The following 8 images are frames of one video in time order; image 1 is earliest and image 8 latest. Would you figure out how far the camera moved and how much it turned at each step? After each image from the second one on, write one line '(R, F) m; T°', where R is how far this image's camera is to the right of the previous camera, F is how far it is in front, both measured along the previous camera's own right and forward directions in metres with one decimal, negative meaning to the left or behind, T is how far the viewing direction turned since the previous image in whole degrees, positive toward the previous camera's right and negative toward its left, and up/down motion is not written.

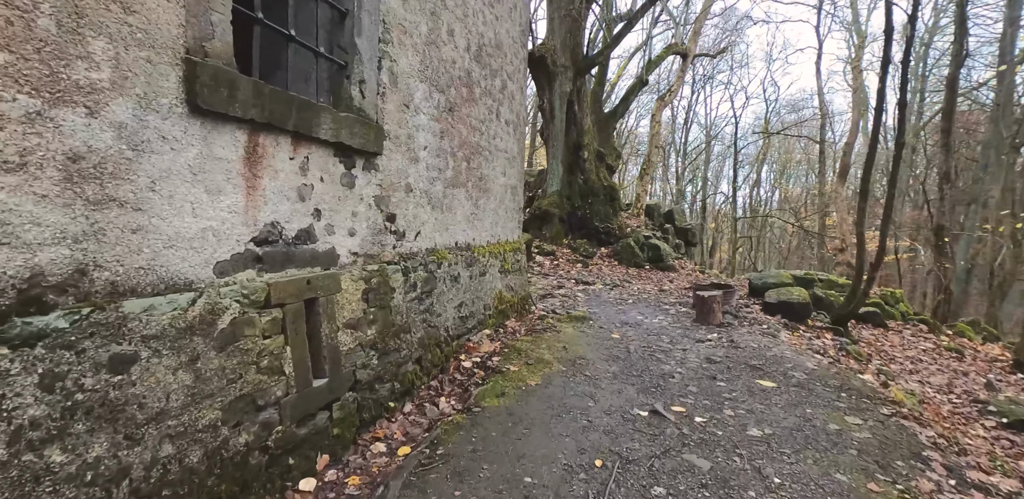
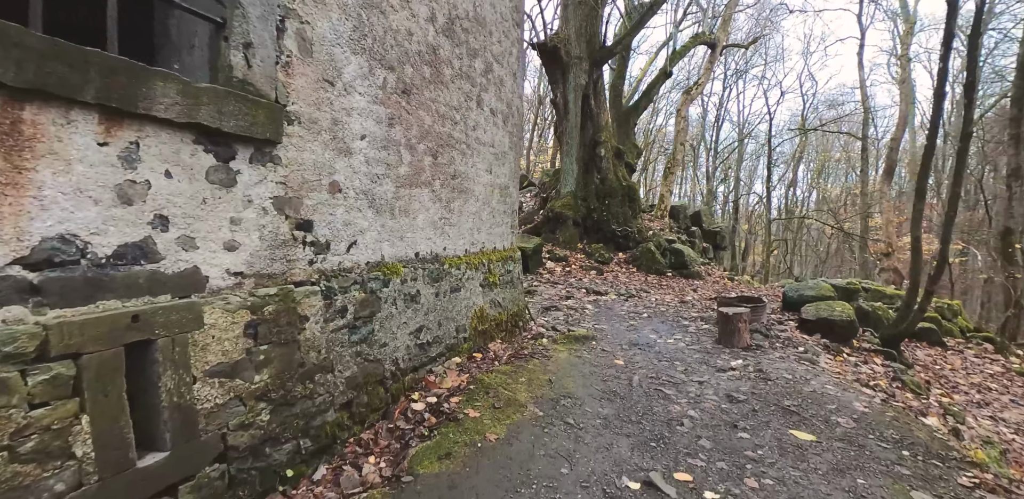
(+0.6, +1.2) m; -3°
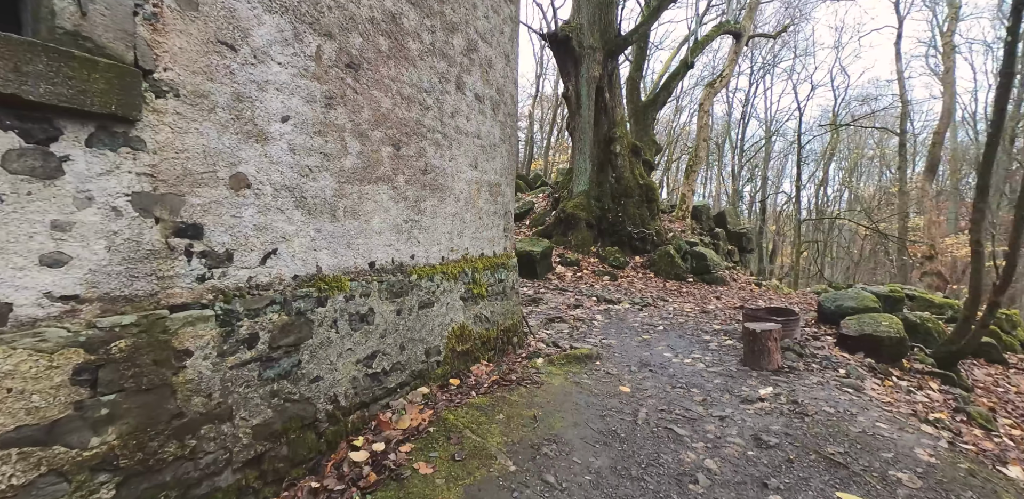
(+0.4, +1.0) m; -3°
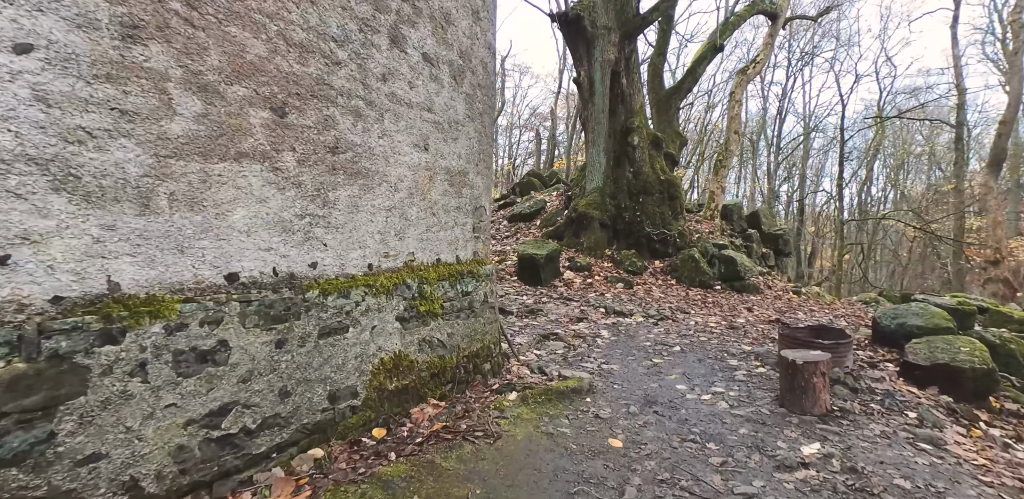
(+0.7, +1.4) m; -3°
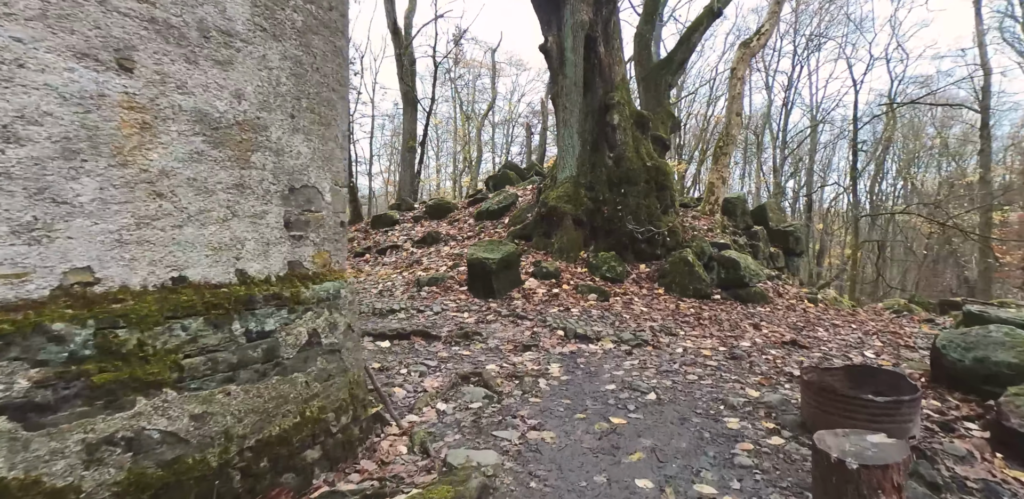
(+1.1, +2.3) m; -1°
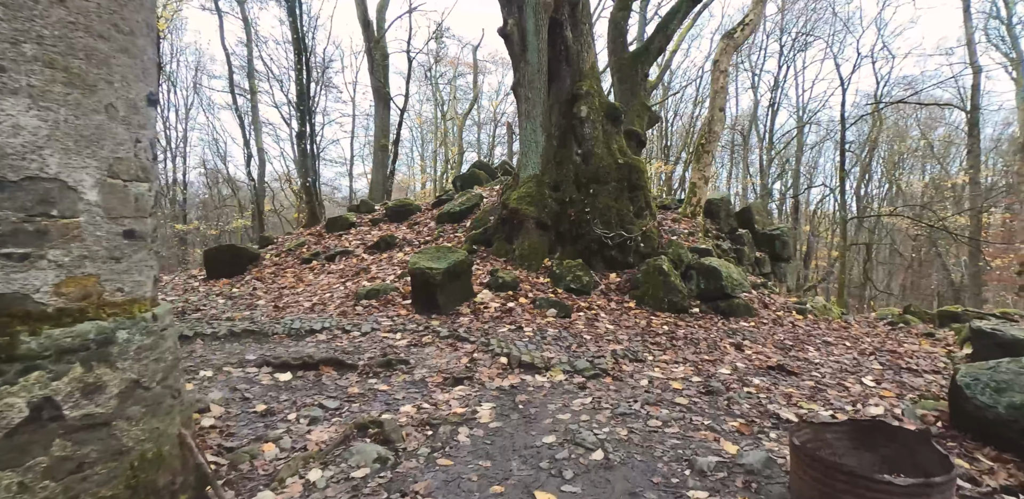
(+0.7, +1.2) m; +1°
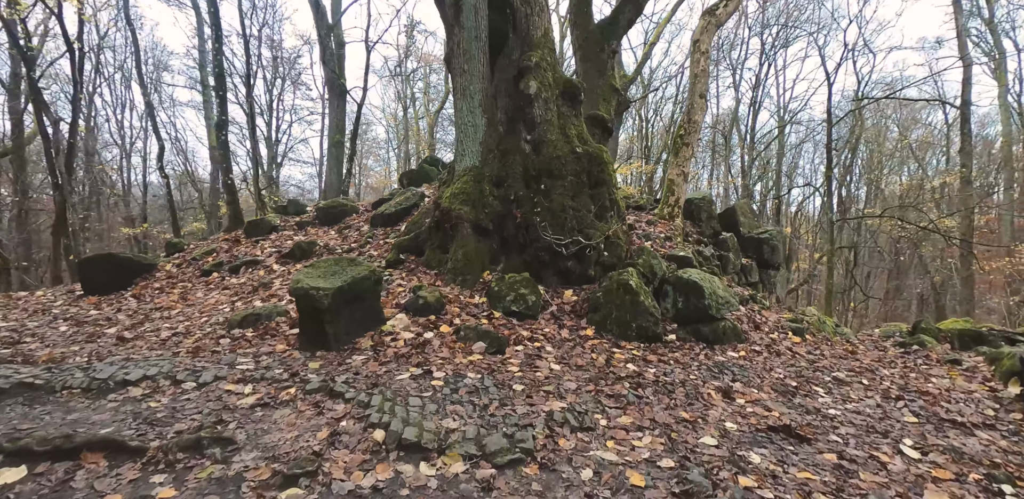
(+0.8, +1.9) m; +2°
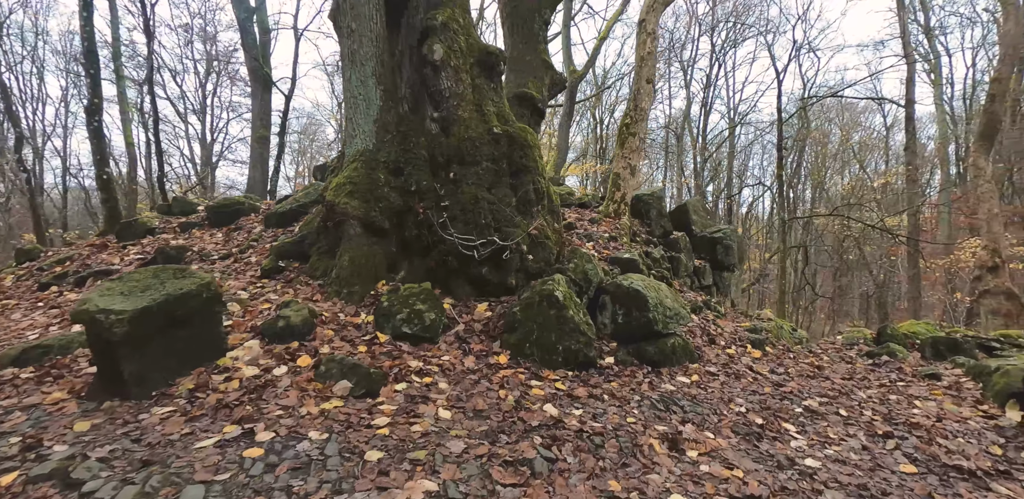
(+0.7, +1.5) m; +5°
